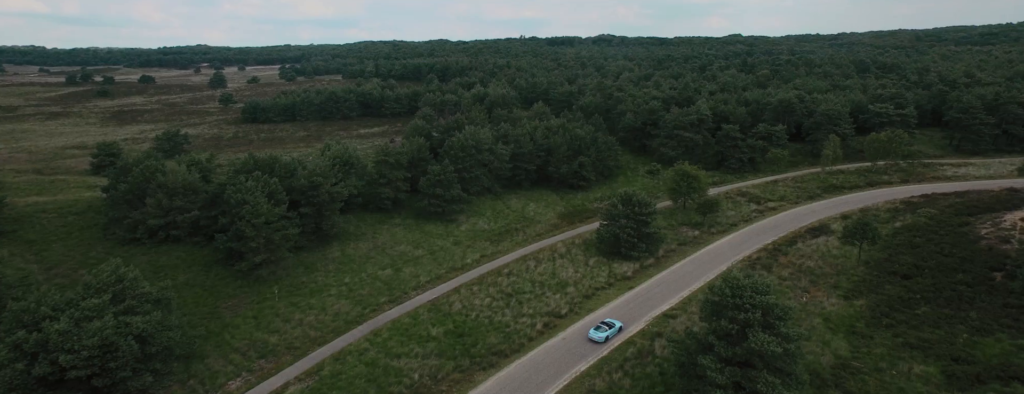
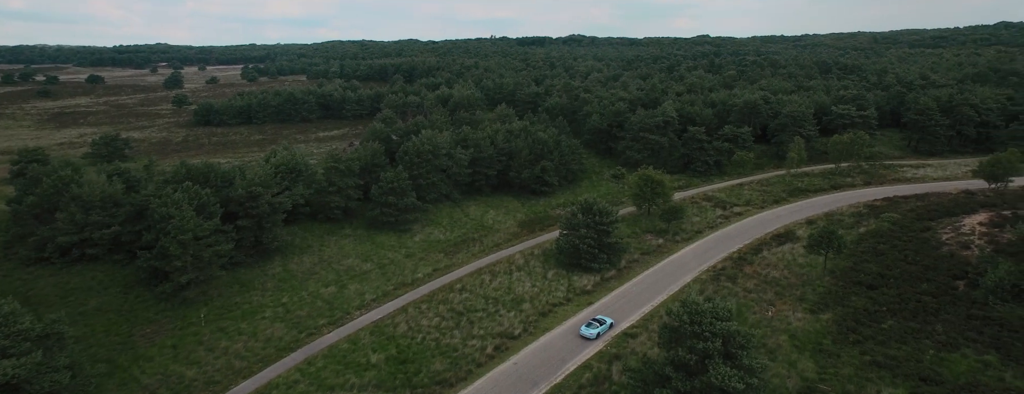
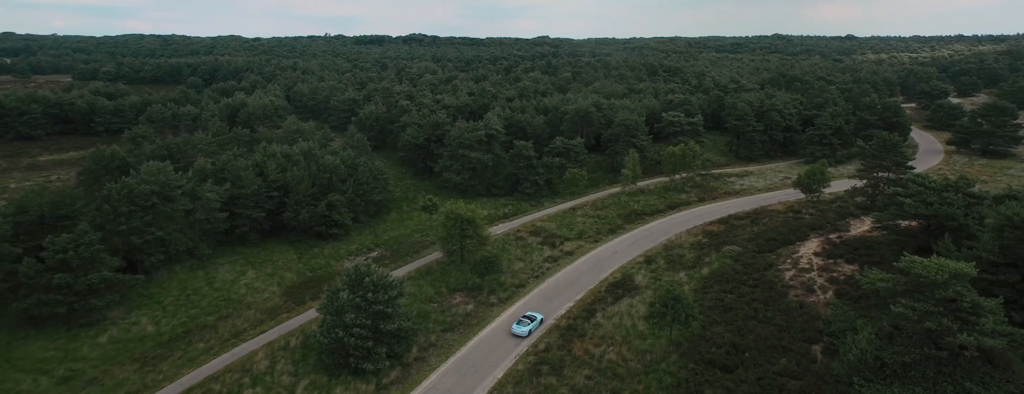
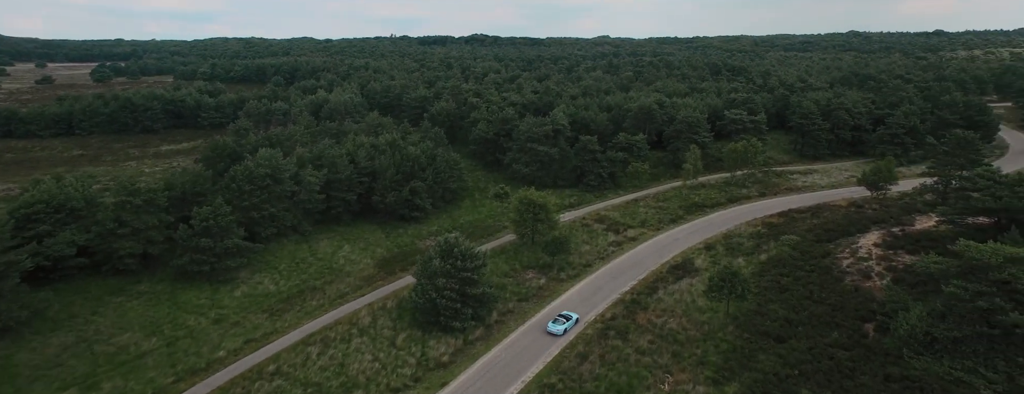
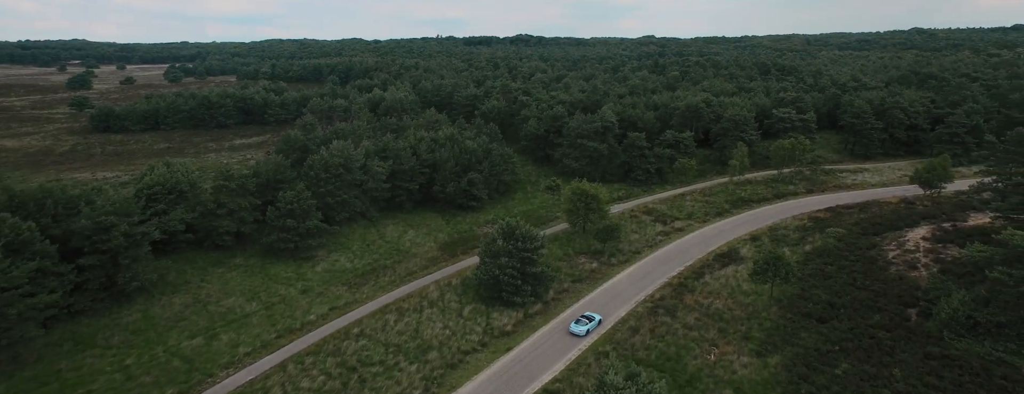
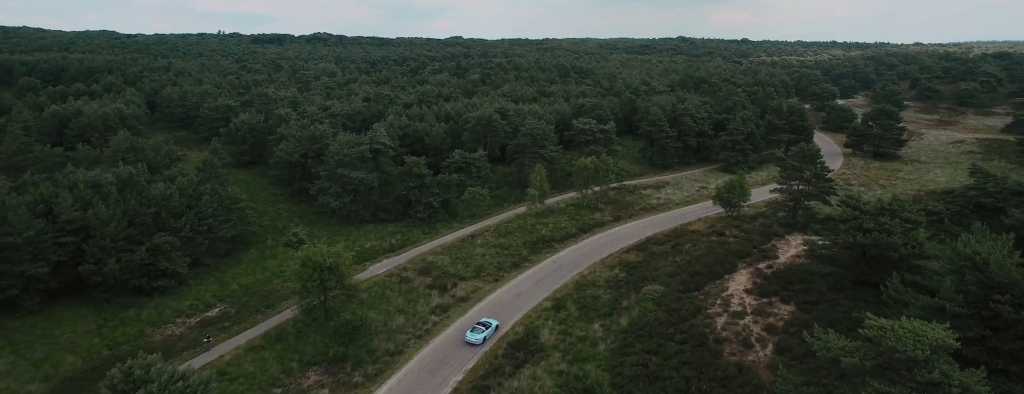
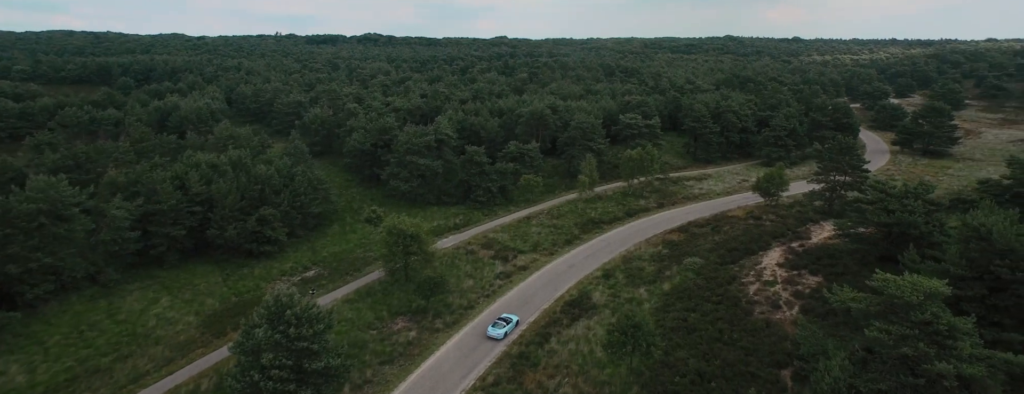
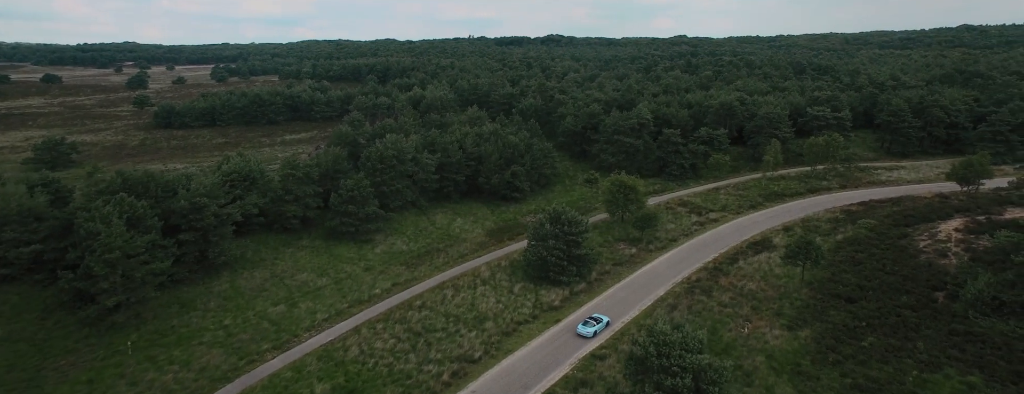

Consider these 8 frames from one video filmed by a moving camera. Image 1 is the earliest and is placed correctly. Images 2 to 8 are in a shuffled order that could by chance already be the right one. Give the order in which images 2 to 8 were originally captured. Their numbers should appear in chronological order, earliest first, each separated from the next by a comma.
2, 8, 5, 4, 3, 7, 6
